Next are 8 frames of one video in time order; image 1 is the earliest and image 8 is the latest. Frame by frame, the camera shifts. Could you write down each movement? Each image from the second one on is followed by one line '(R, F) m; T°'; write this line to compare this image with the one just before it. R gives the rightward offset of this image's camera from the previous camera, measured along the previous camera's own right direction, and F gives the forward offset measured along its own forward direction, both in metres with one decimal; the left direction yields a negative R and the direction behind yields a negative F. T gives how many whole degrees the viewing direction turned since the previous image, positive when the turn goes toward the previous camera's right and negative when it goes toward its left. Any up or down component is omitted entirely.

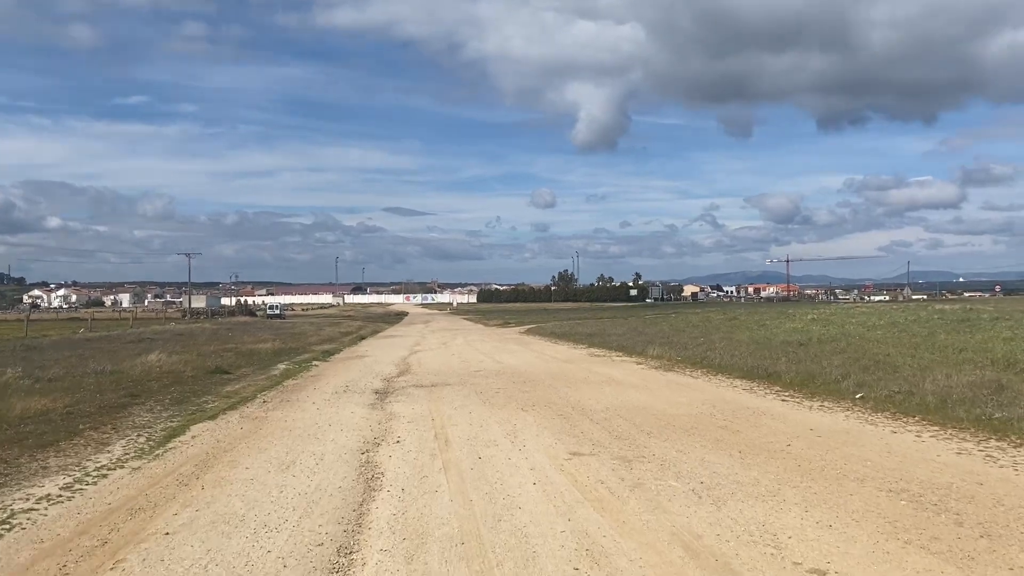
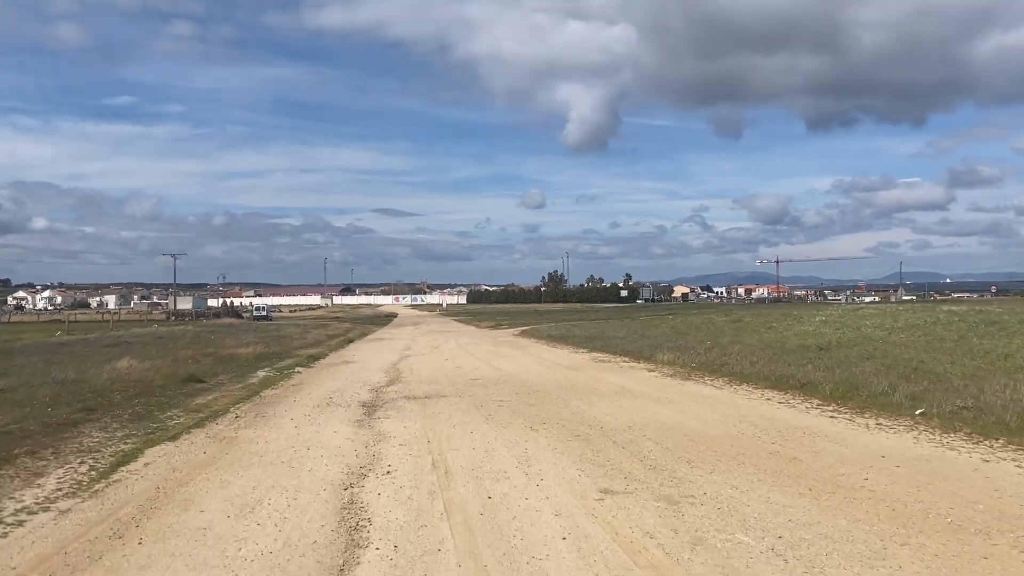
(-0.2, +1.8) m; +1°
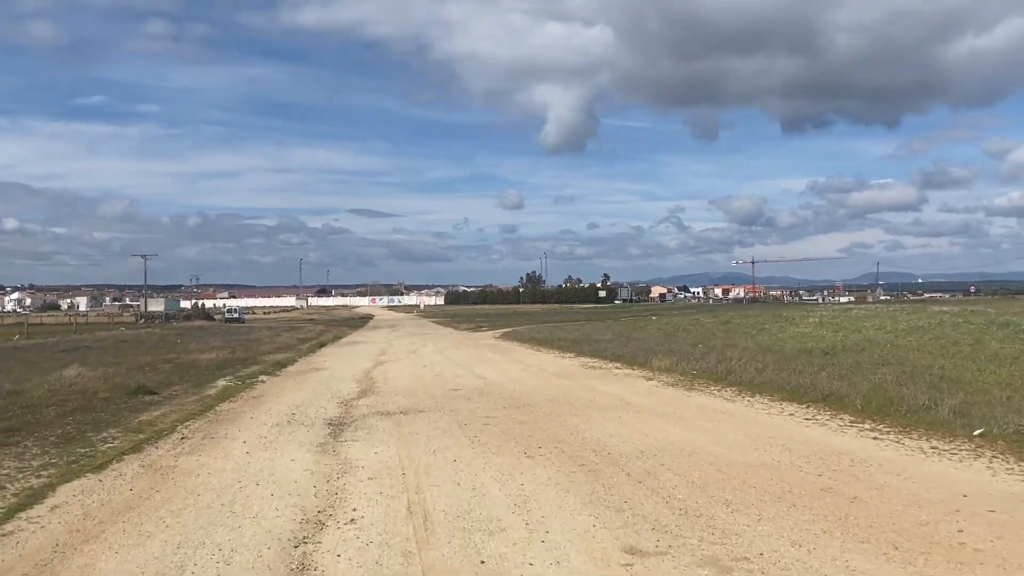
(-0.1, +1.8) m; +1°
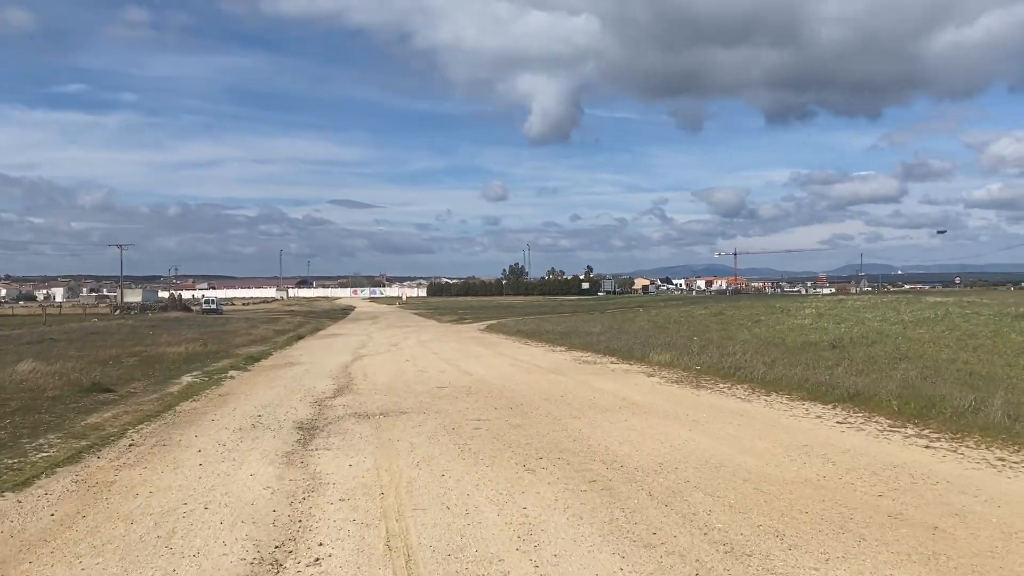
(-0.1, +1.4) m; +1°
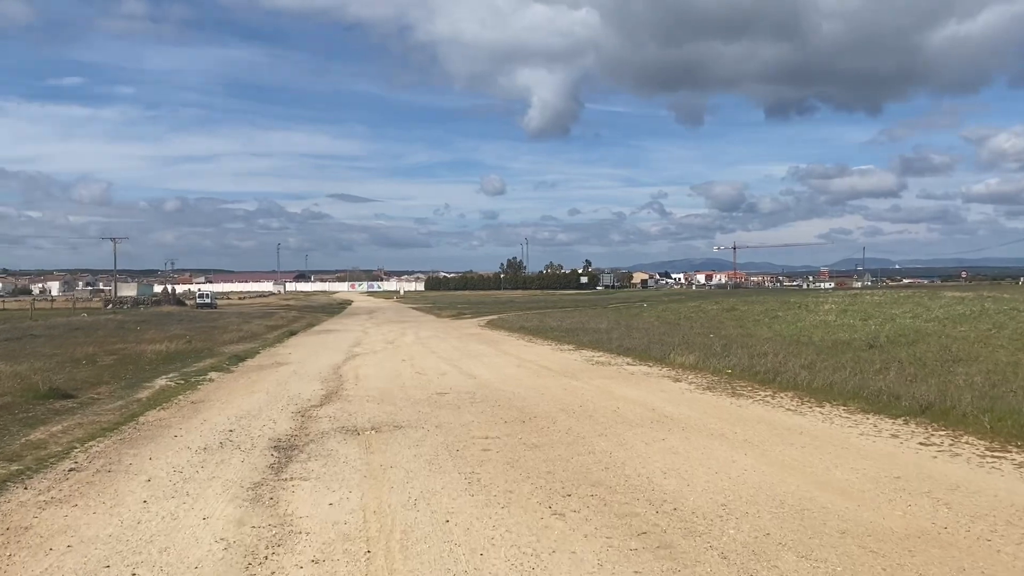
(-0.2, +1.8) m; 0°
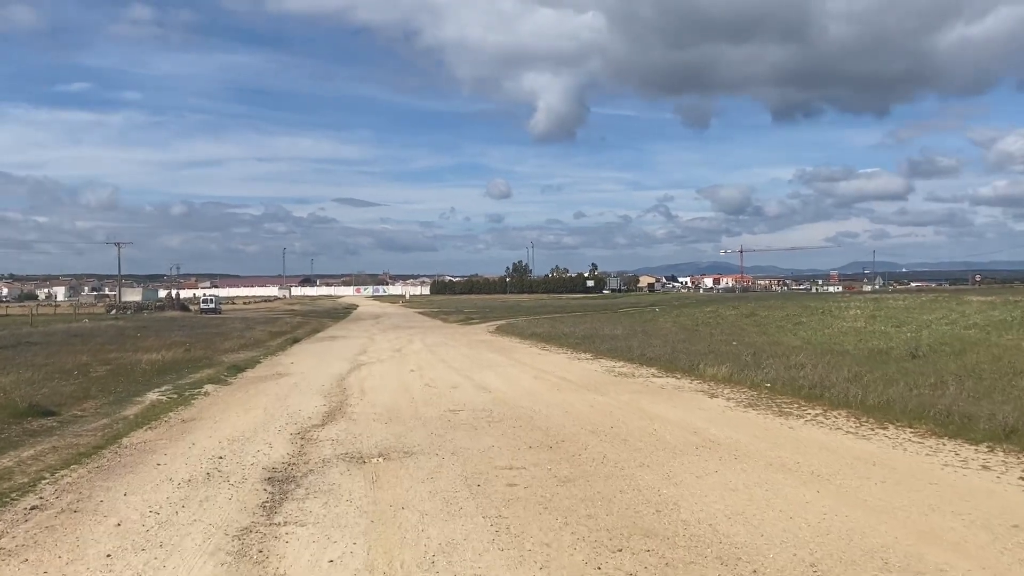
(-0.2, +1.3) m; 0°
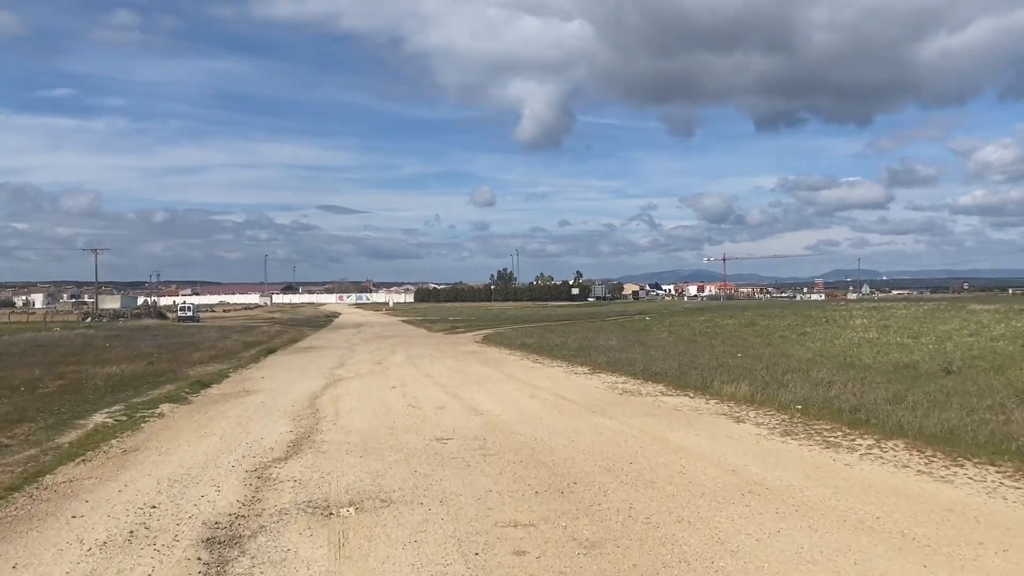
(-0.2, +1.8) m; +1°
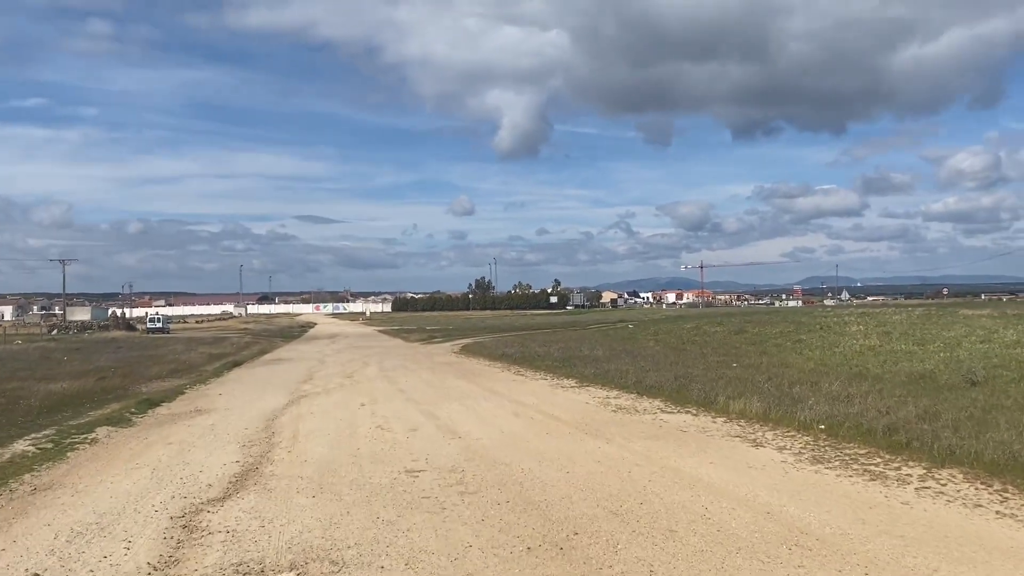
(0.0, +1.7) m; +1°
